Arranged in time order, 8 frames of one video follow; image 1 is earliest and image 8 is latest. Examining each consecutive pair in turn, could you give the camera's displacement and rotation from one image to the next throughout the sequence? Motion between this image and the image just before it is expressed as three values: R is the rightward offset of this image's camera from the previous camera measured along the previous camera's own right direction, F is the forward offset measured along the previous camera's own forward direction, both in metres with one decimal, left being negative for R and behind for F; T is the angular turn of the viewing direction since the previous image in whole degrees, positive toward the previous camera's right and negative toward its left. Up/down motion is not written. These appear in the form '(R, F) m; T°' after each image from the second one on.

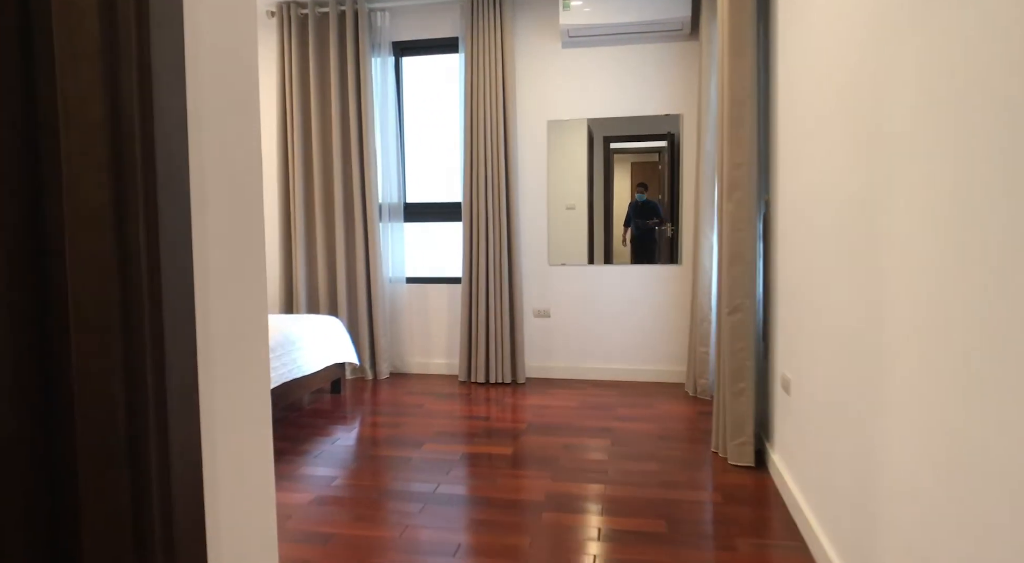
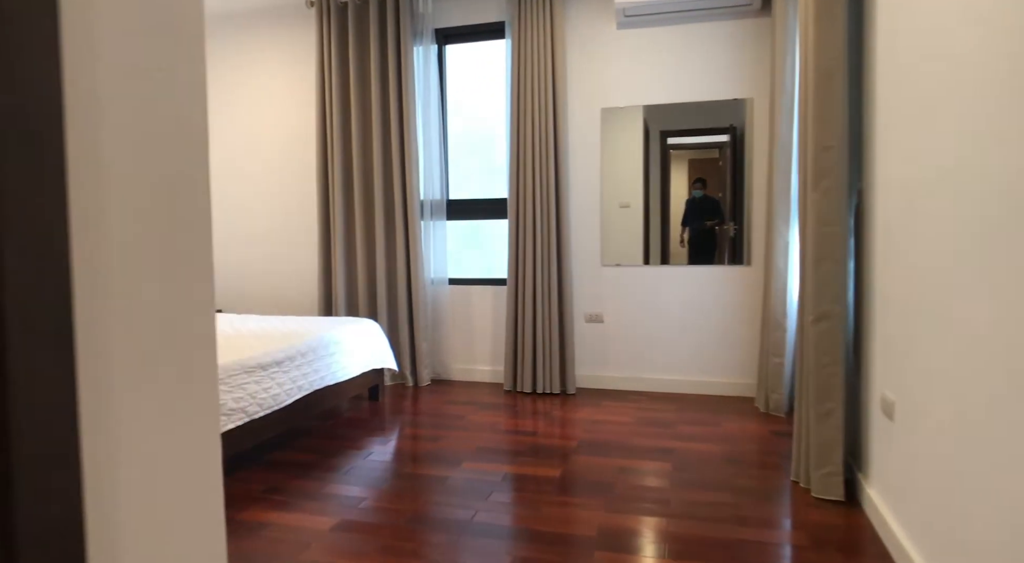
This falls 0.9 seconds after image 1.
(0.0, +0.3) m; -5°
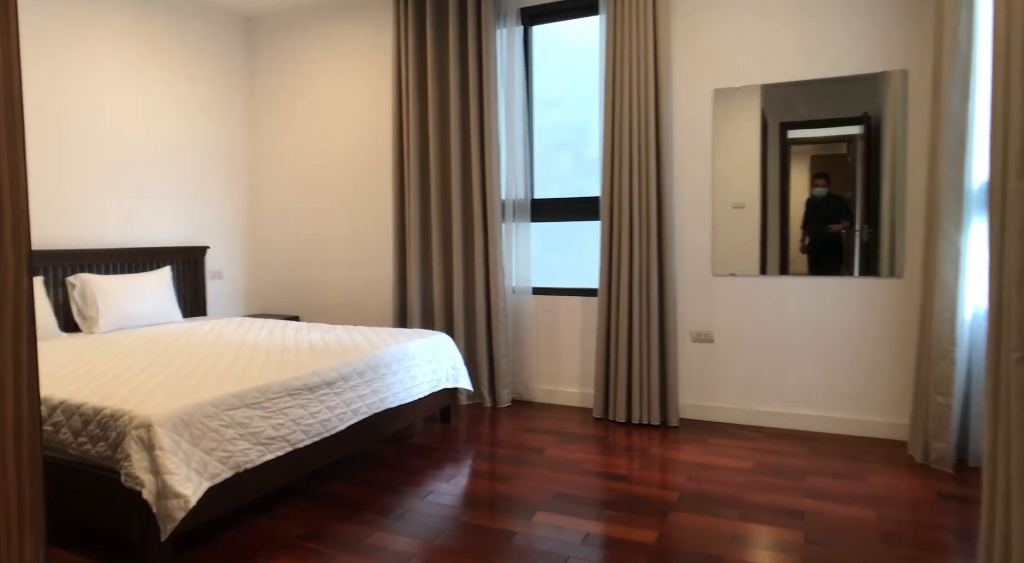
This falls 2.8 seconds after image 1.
(+0.1, +0.5) m; -9°
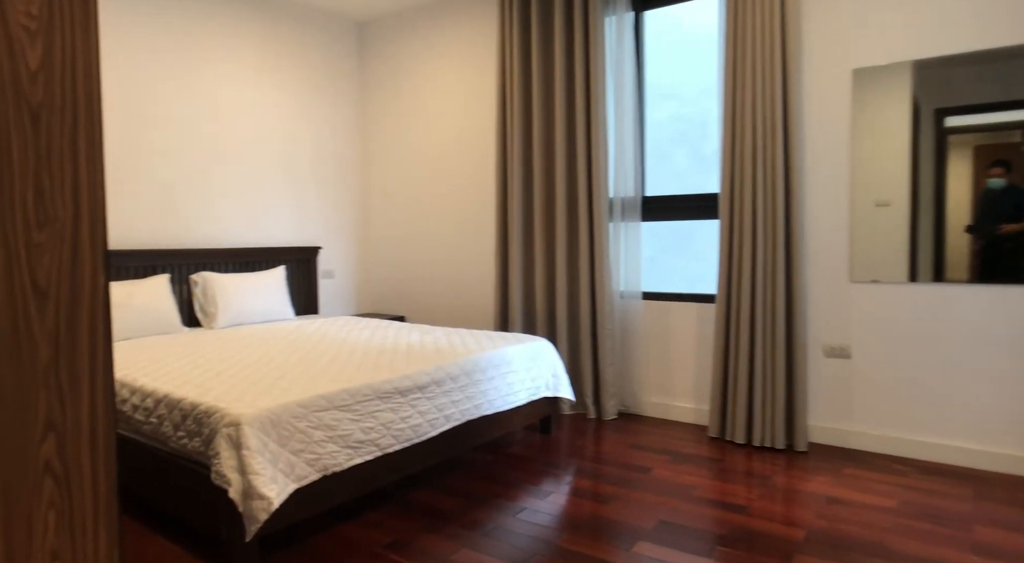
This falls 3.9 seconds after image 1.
(0.0, +0.2) m; -10°
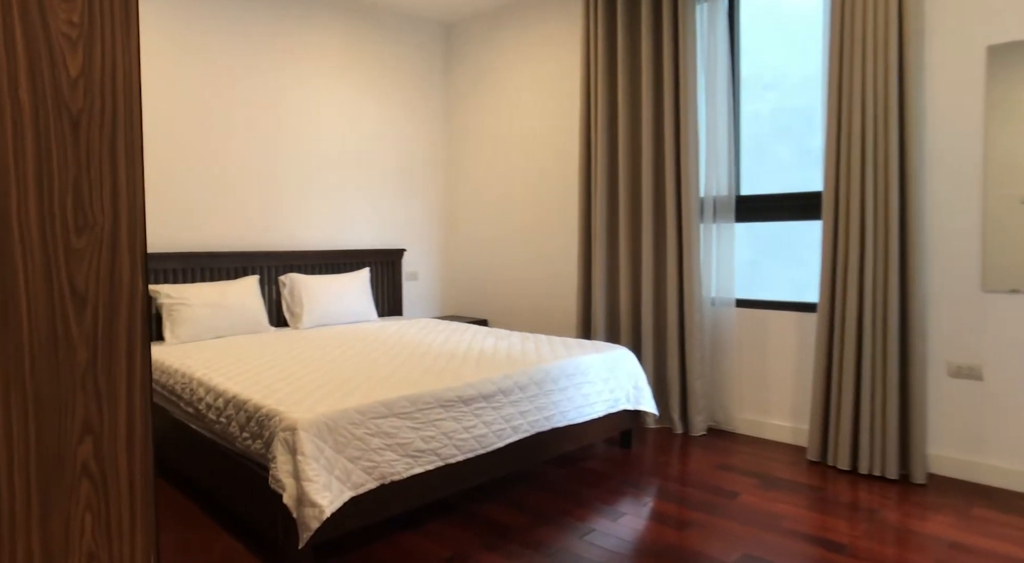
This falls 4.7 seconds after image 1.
(+0.1, +0.1) m; -9°
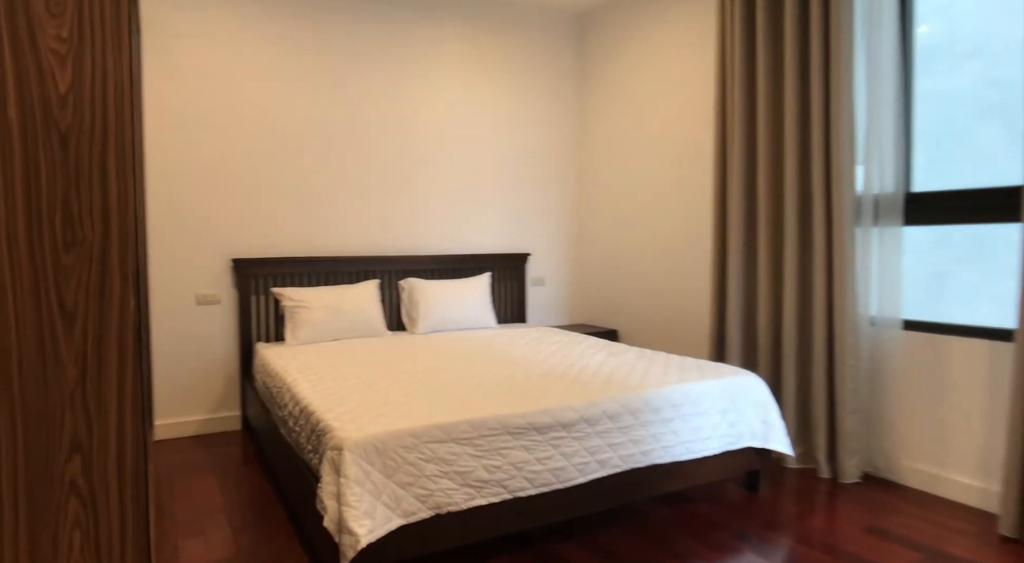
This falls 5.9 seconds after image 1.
(+0.3, +0.3) m; -16°
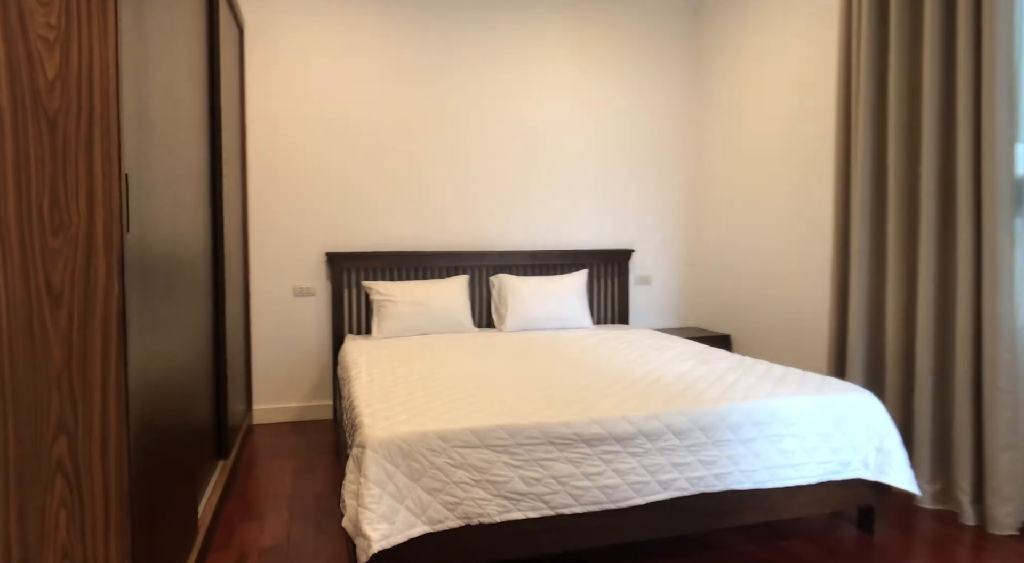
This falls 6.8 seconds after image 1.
(+0.3, +0.2) m; -13°
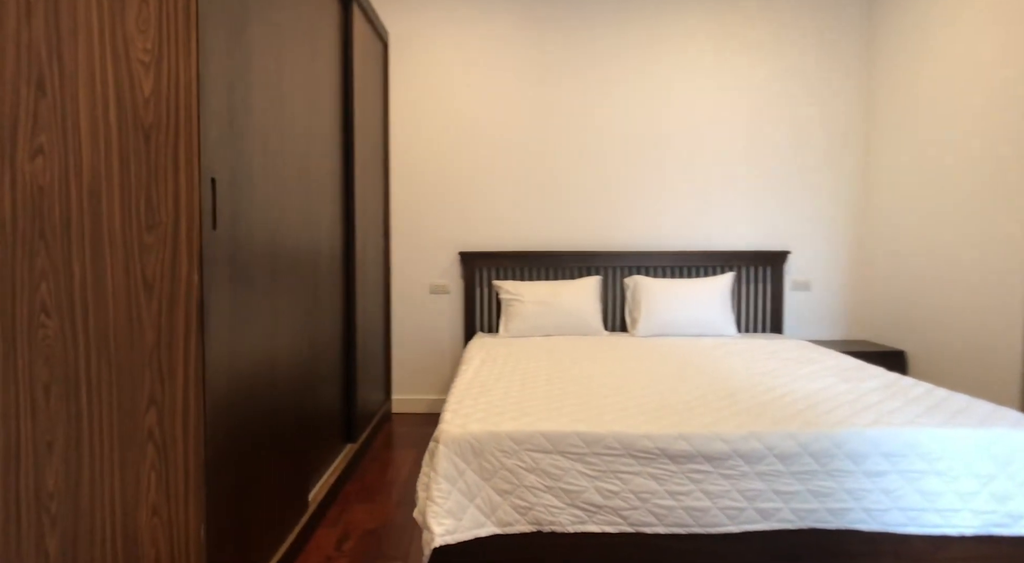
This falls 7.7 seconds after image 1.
(+0.3, +0.1) m; -17°
